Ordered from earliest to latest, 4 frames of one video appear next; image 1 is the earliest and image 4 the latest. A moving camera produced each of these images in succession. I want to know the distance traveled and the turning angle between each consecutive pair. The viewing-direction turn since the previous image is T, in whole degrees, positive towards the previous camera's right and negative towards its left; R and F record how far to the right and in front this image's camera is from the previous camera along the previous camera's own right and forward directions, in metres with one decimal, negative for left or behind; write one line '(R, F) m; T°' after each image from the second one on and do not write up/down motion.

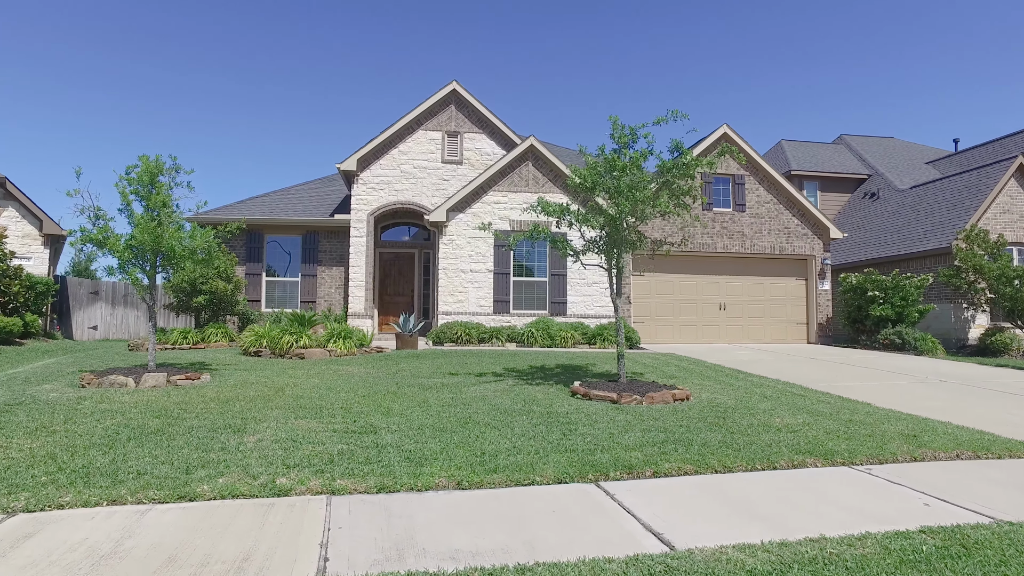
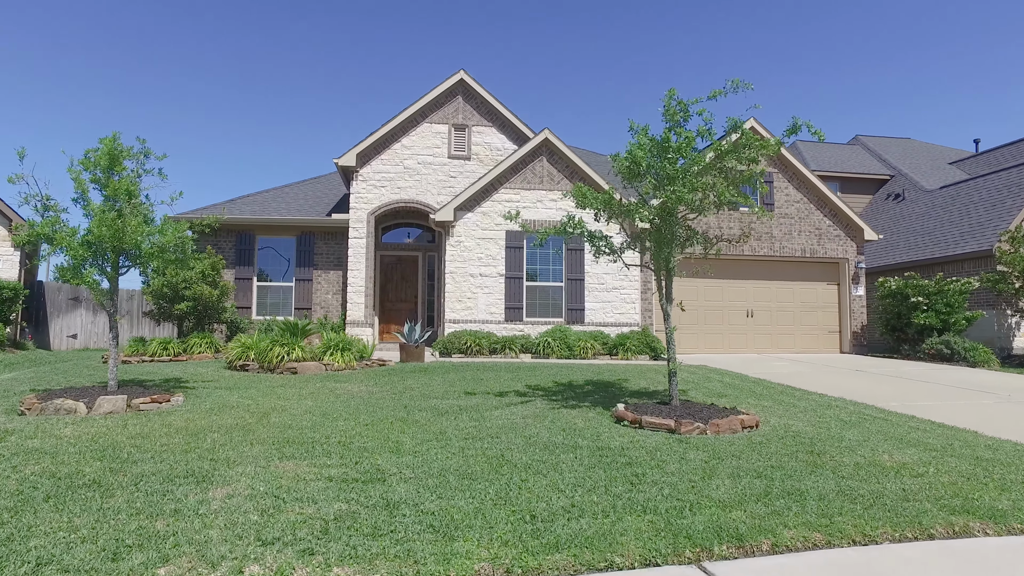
(-0.3, +1.3) m; 0°
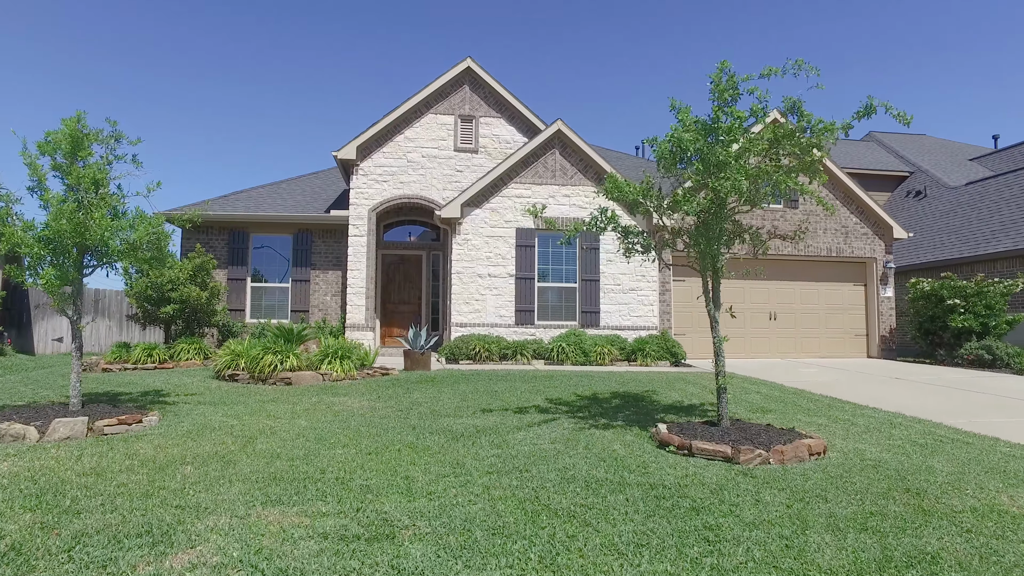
(-0.2, +0.9) m; 0°
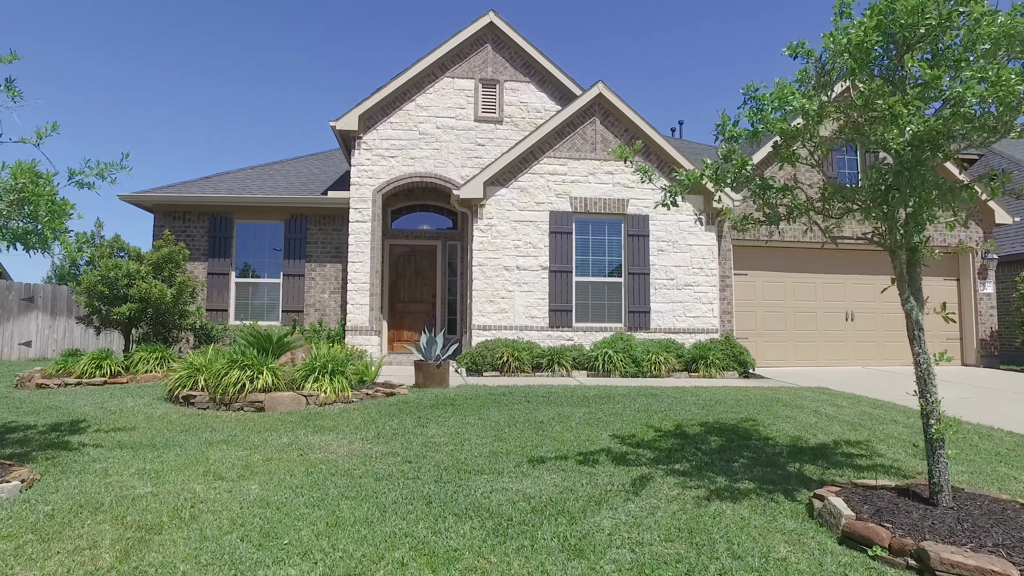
(-0.4, +2.3) m; -1°
